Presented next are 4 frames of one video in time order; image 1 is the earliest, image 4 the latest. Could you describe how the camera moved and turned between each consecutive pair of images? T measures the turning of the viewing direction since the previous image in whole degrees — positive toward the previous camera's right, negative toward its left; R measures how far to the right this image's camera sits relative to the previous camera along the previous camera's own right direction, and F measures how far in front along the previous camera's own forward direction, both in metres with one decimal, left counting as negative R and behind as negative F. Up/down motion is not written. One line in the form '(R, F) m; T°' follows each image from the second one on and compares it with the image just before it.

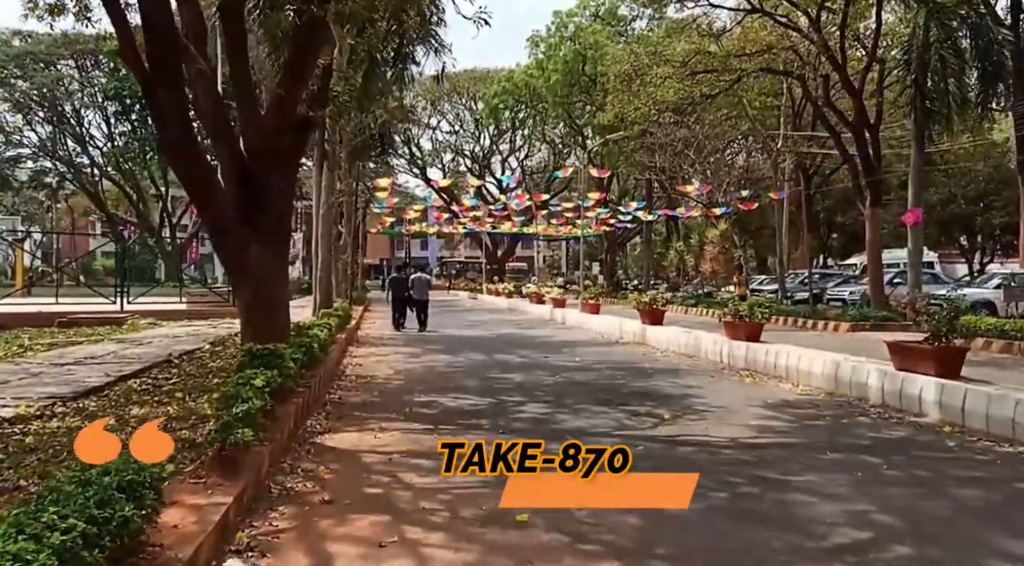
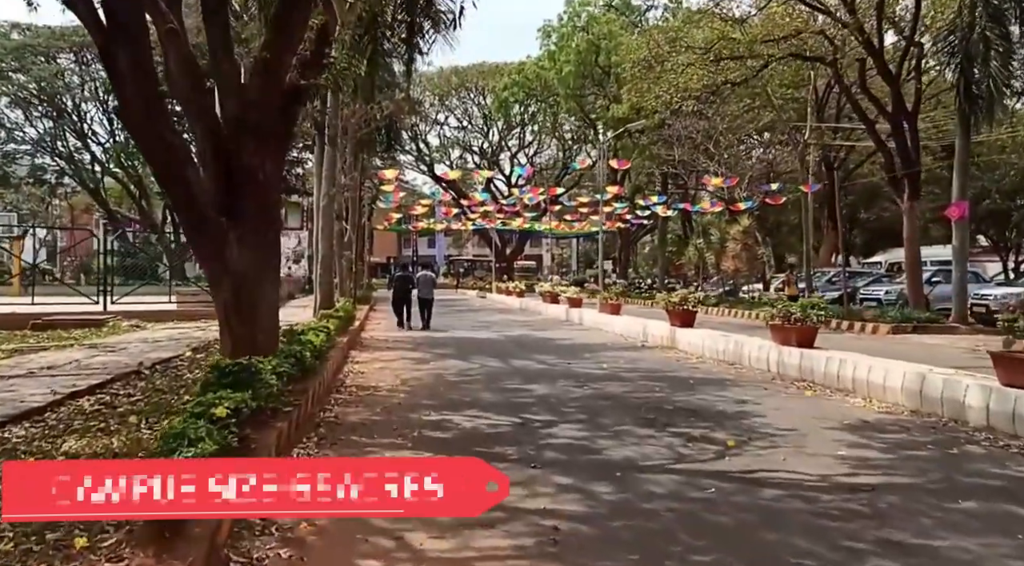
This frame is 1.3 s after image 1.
(-0.2, +1.5) m; 0°
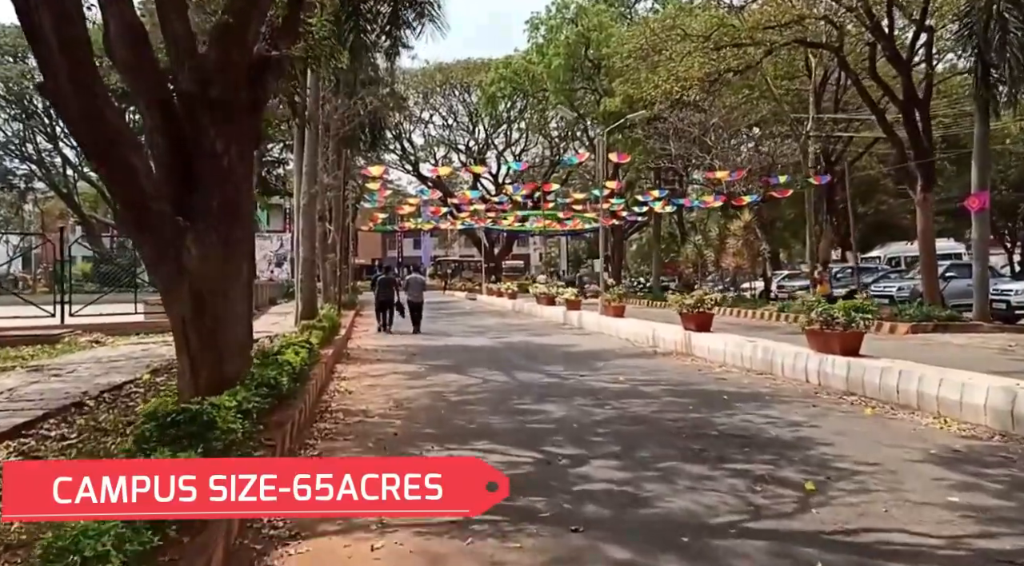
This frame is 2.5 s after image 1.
(-0.2, +1.4) m; +1°
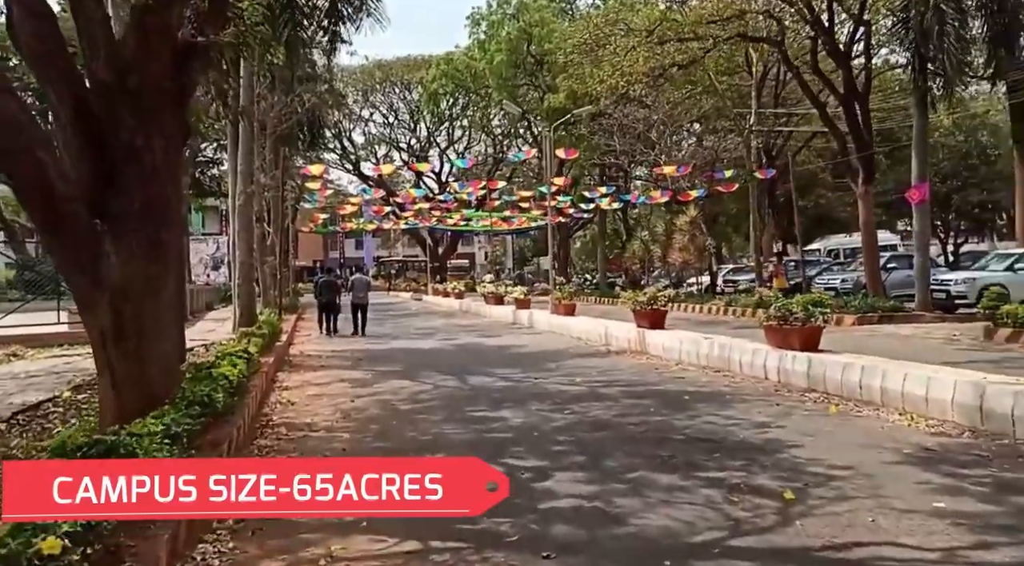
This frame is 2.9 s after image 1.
(-0.1, +0.4) m; +3°
